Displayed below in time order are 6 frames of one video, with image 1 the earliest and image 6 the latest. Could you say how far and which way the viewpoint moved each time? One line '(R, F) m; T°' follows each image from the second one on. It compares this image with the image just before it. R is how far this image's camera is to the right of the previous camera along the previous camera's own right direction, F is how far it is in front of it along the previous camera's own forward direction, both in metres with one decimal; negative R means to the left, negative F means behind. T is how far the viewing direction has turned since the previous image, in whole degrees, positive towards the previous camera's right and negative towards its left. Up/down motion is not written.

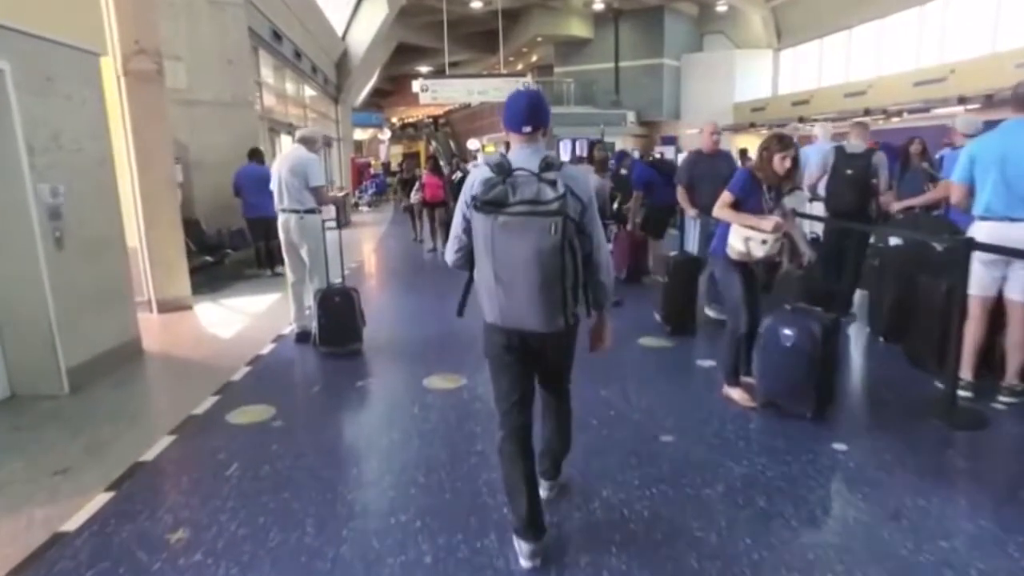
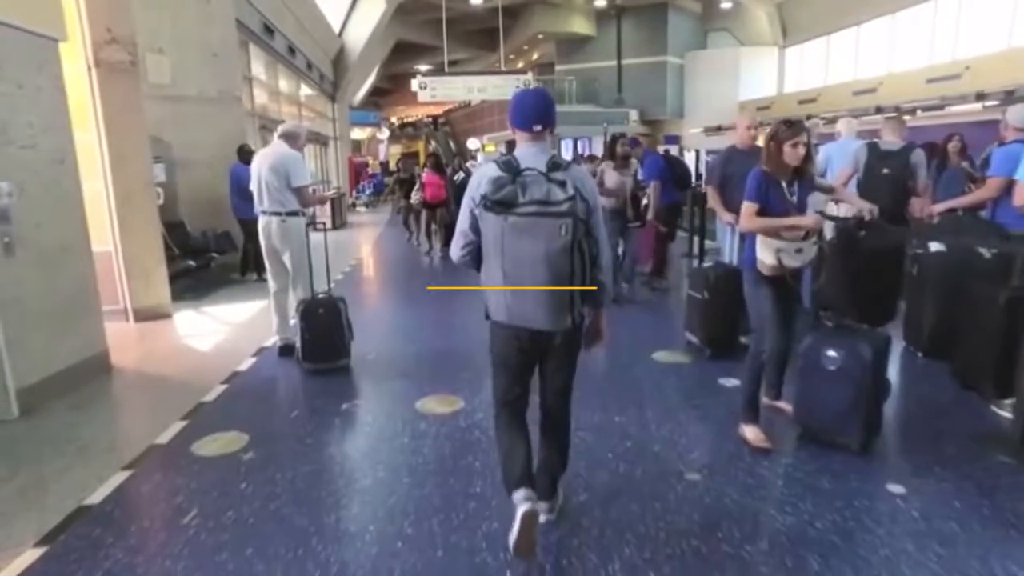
(0.0, +0.4) m; 0°
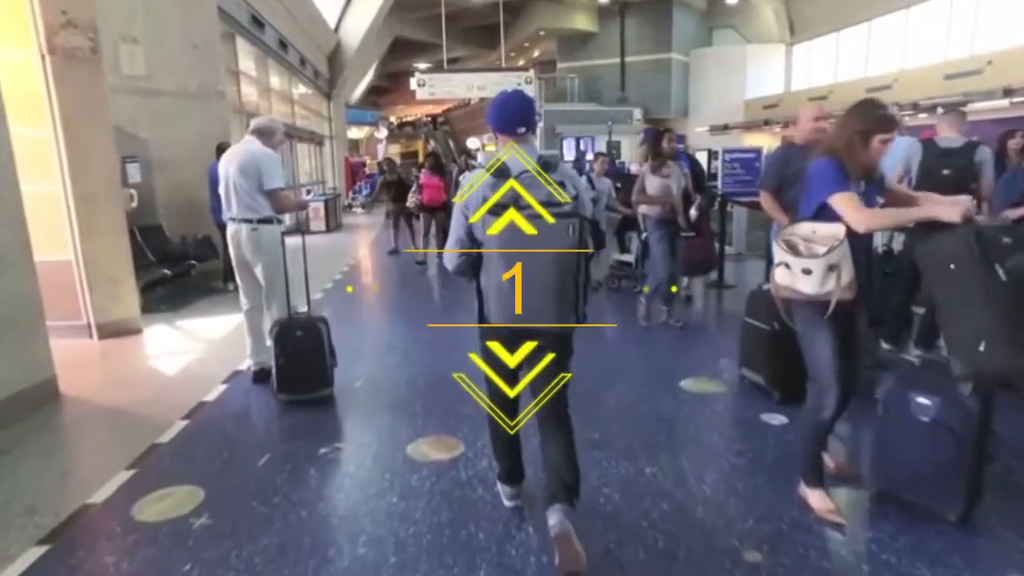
(-0.1, +0.5) m; 0°
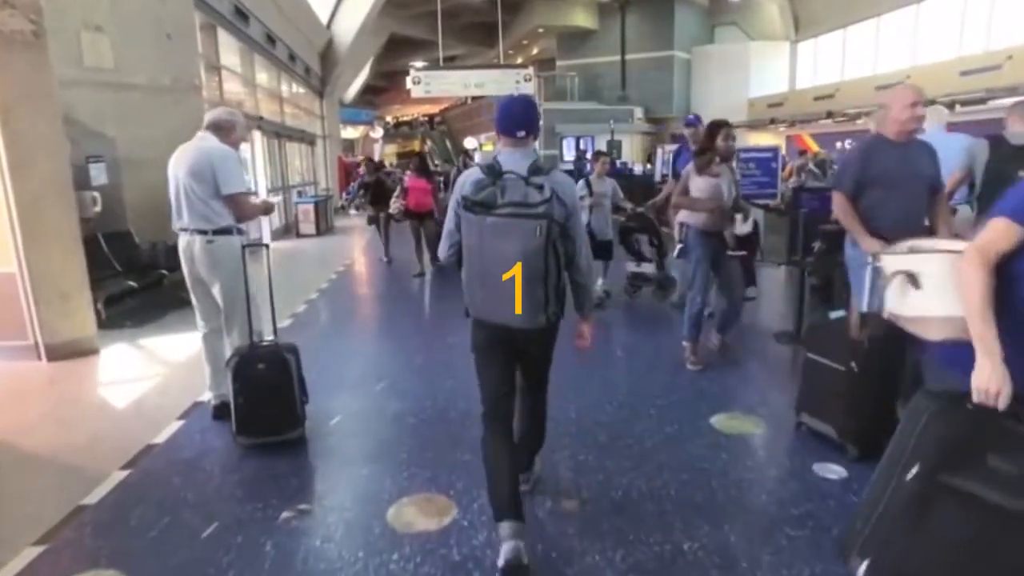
(0.0, +0.6) m; 0°
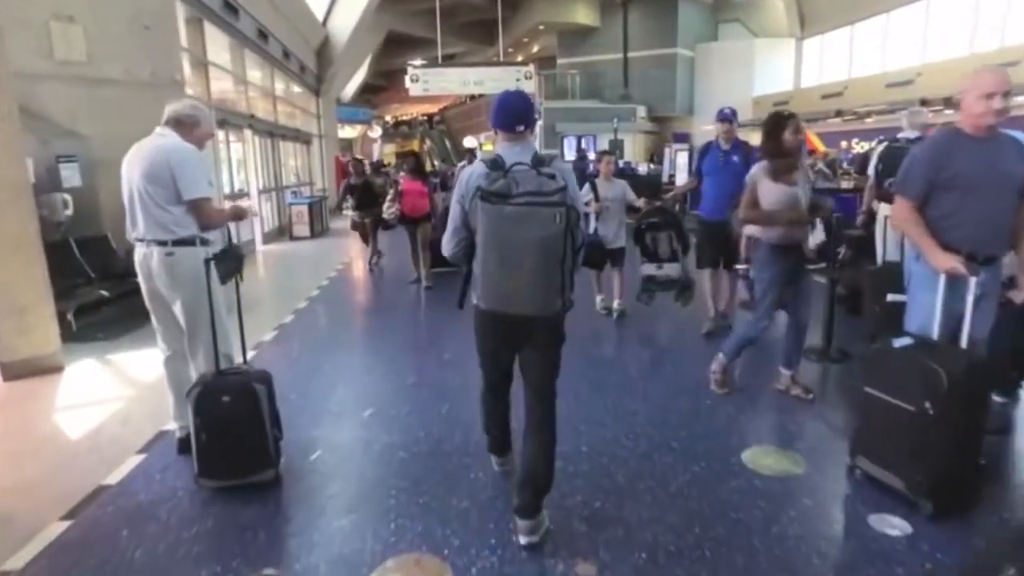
(0.0, +0.4) m; 0°
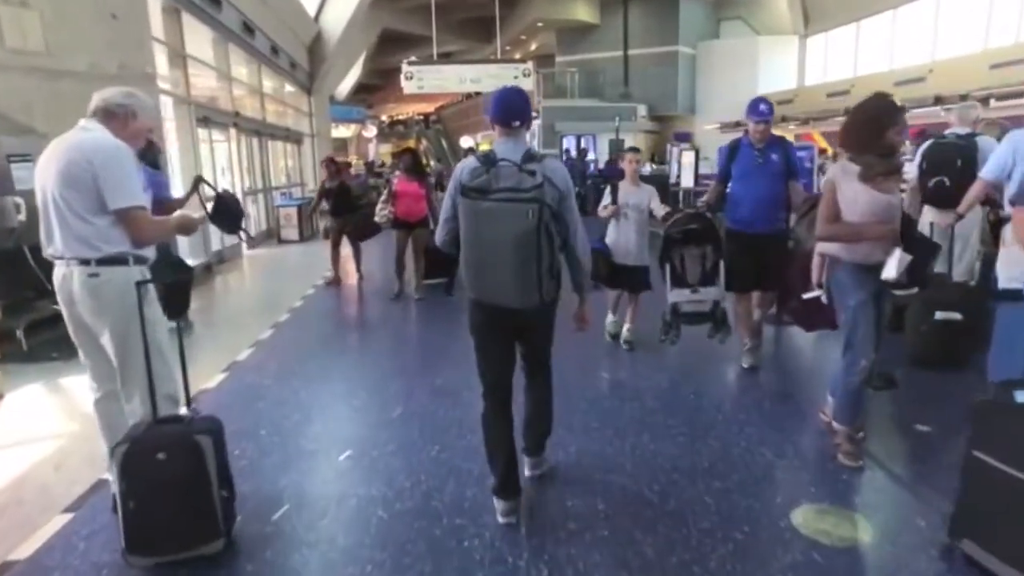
(0.0, +0.5) m; 0°
